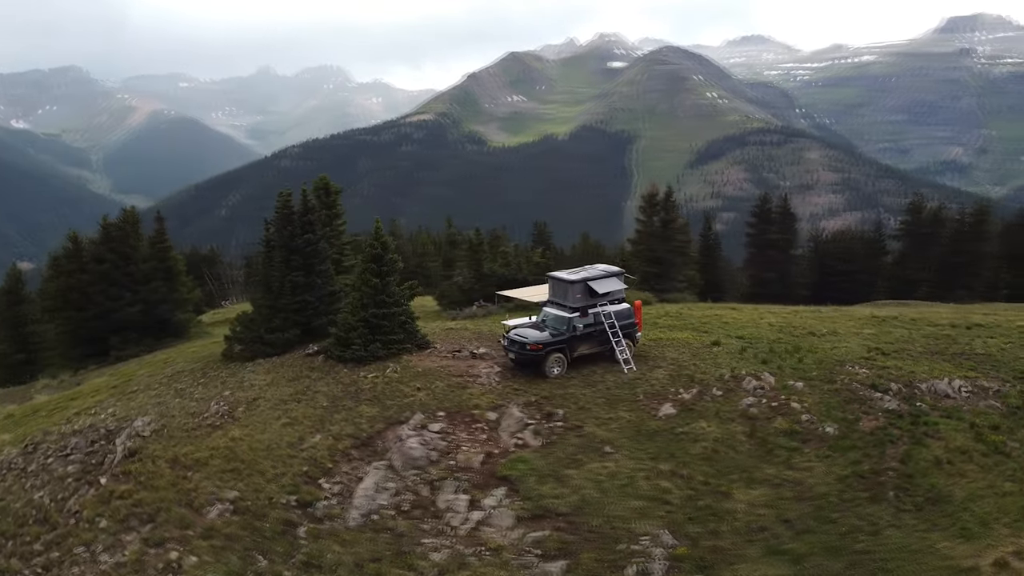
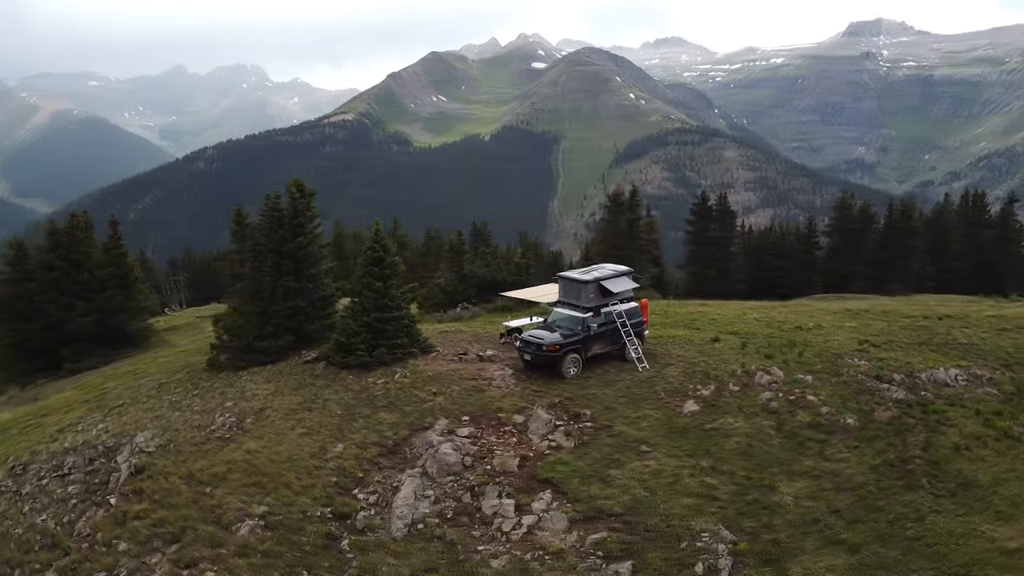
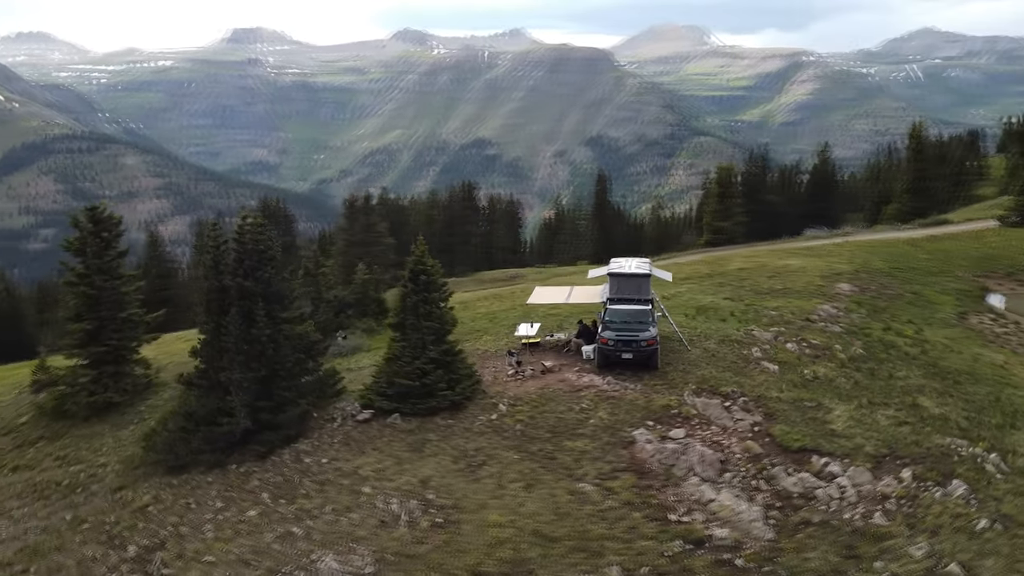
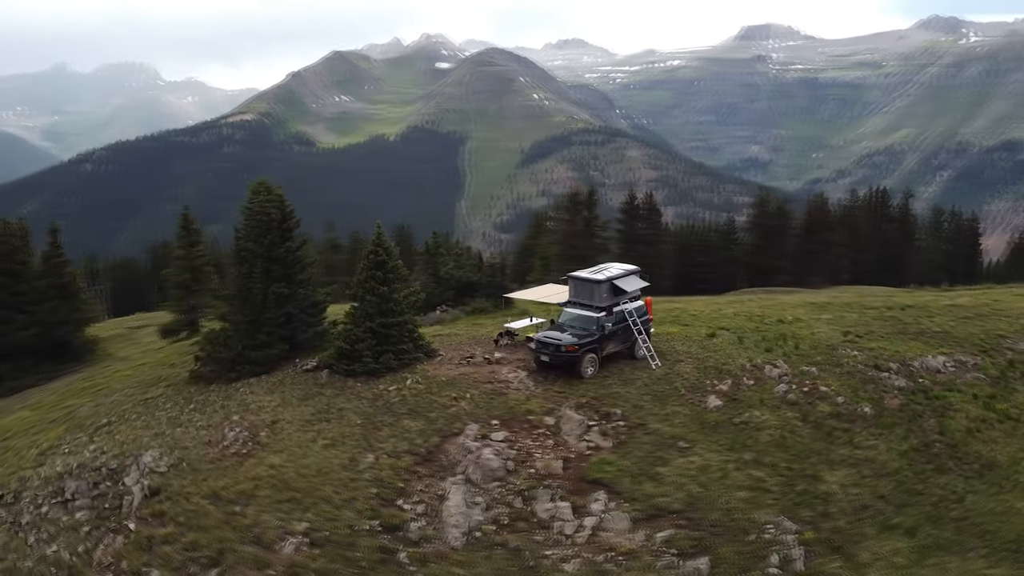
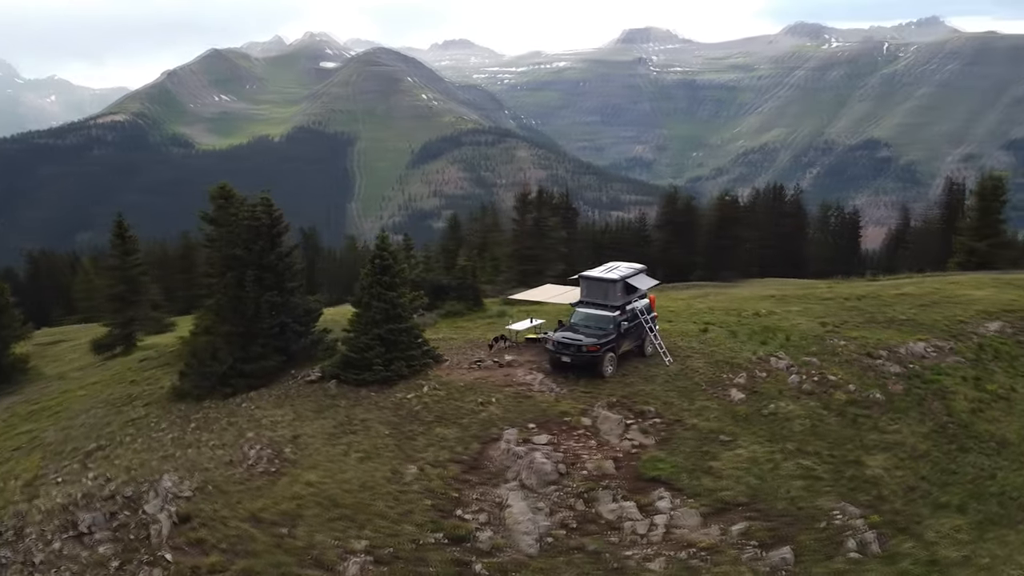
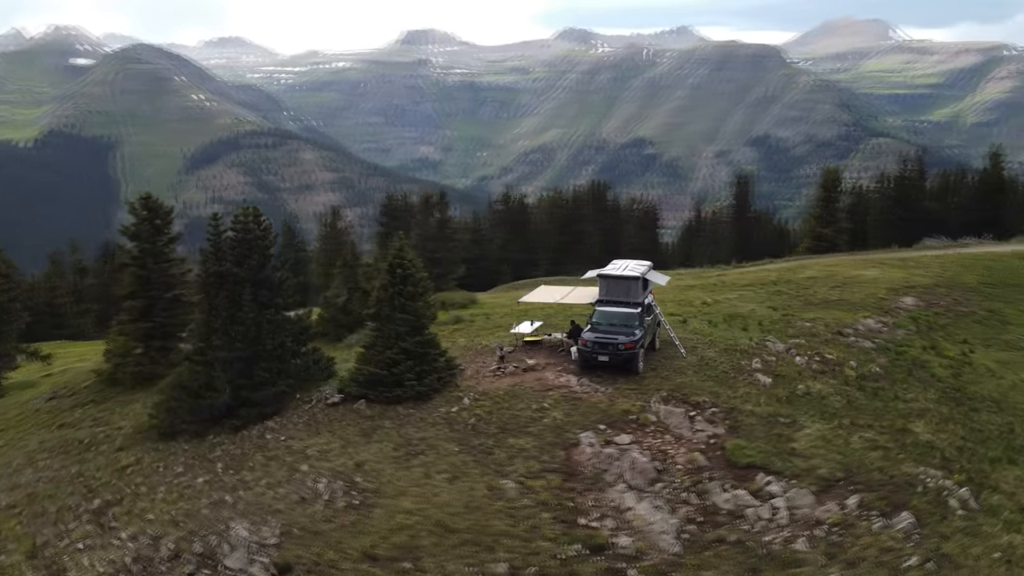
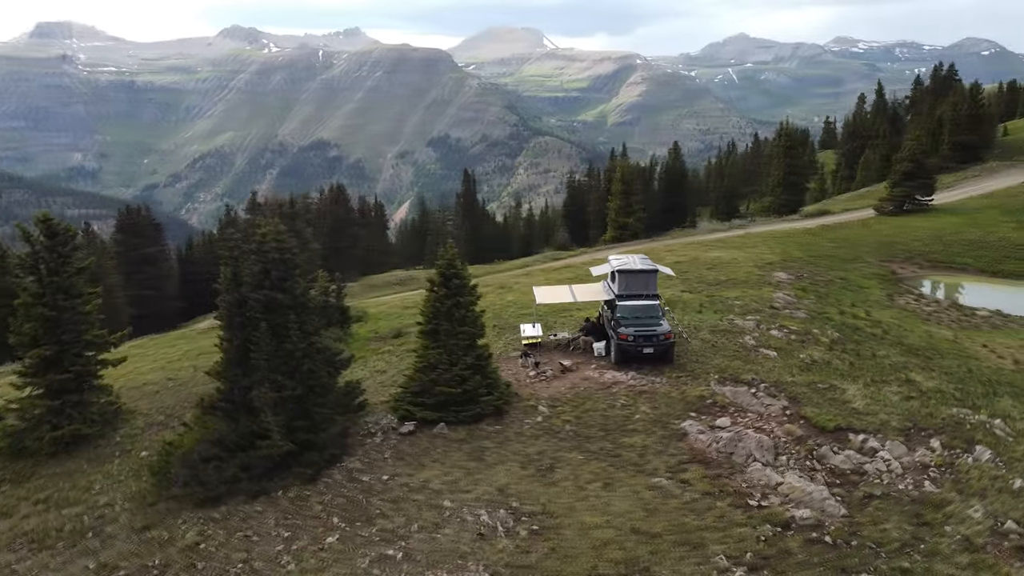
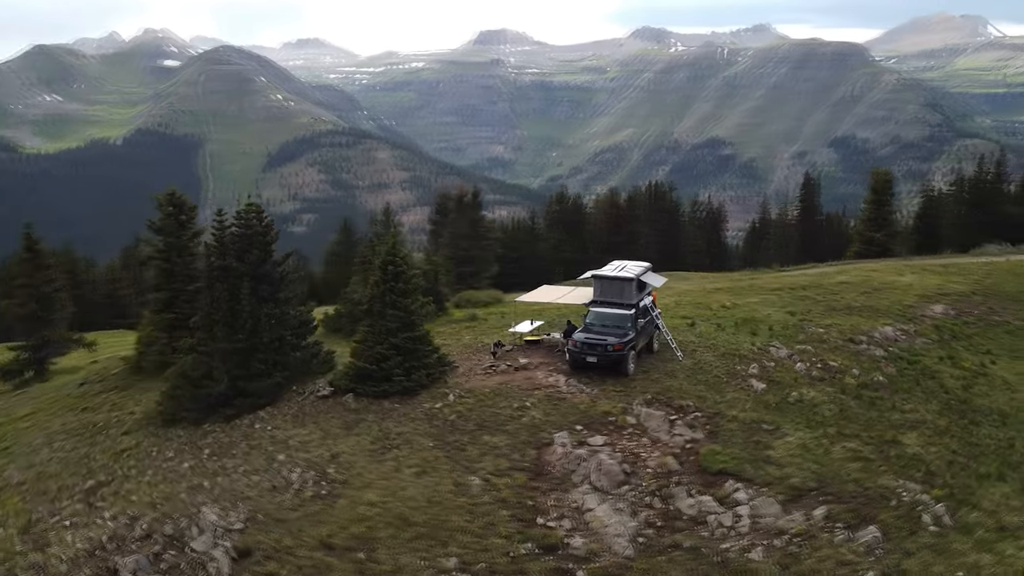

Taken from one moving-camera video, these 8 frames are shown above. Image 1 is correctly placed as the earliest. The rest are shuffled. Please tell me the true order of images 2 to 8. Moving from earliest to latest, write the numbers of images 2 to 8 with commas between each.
2, 4, 5, 8, 6, 3, 7
